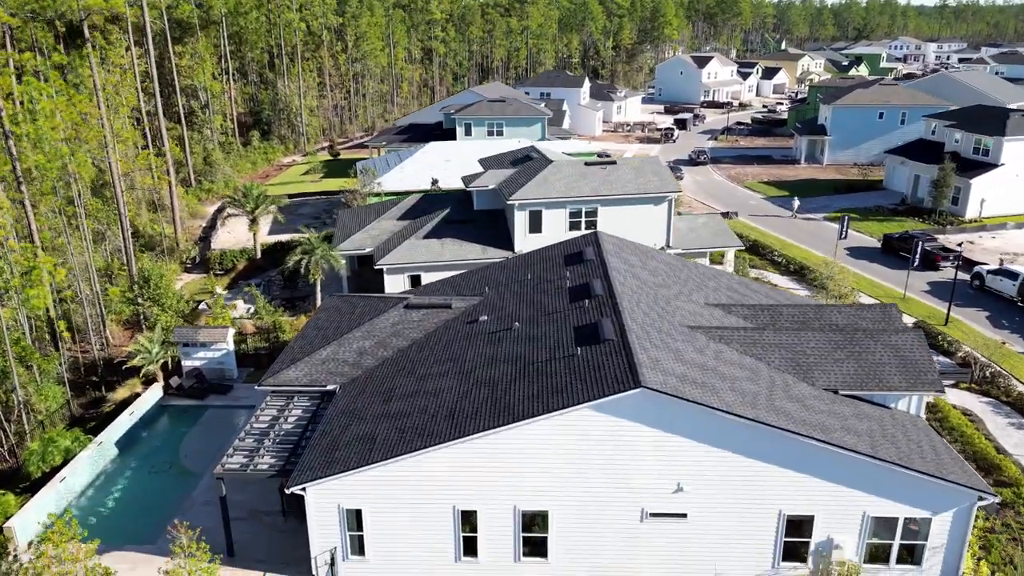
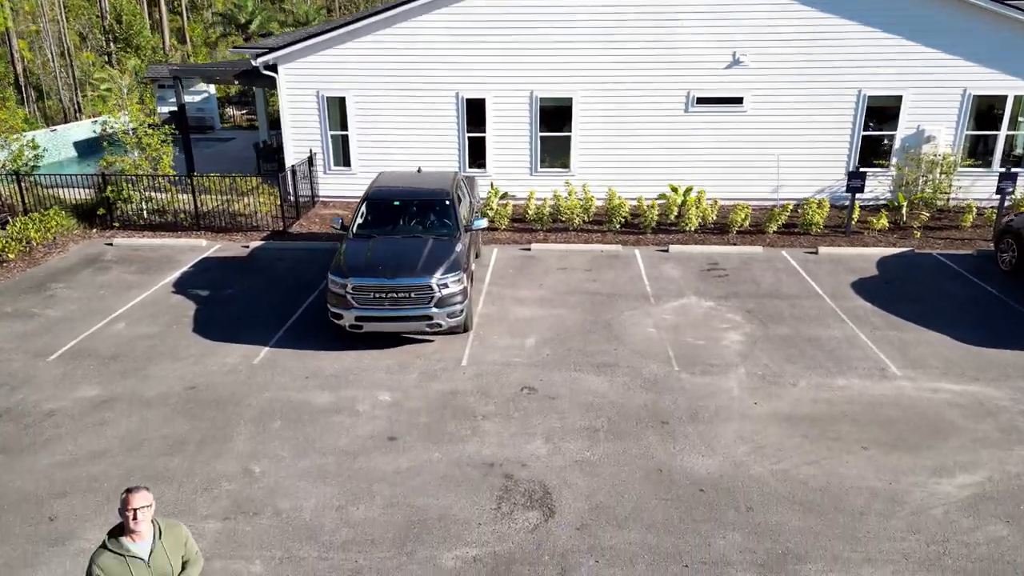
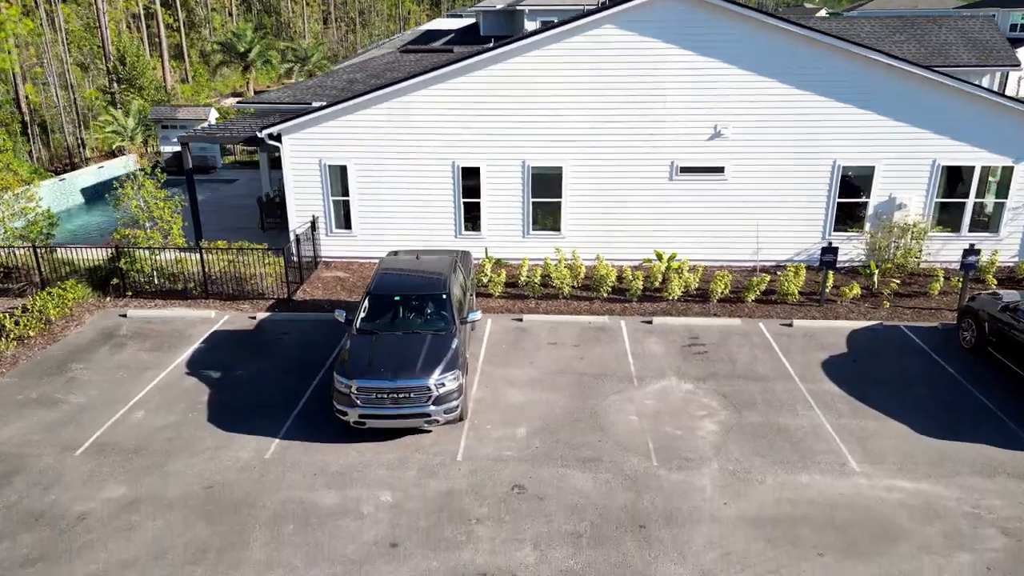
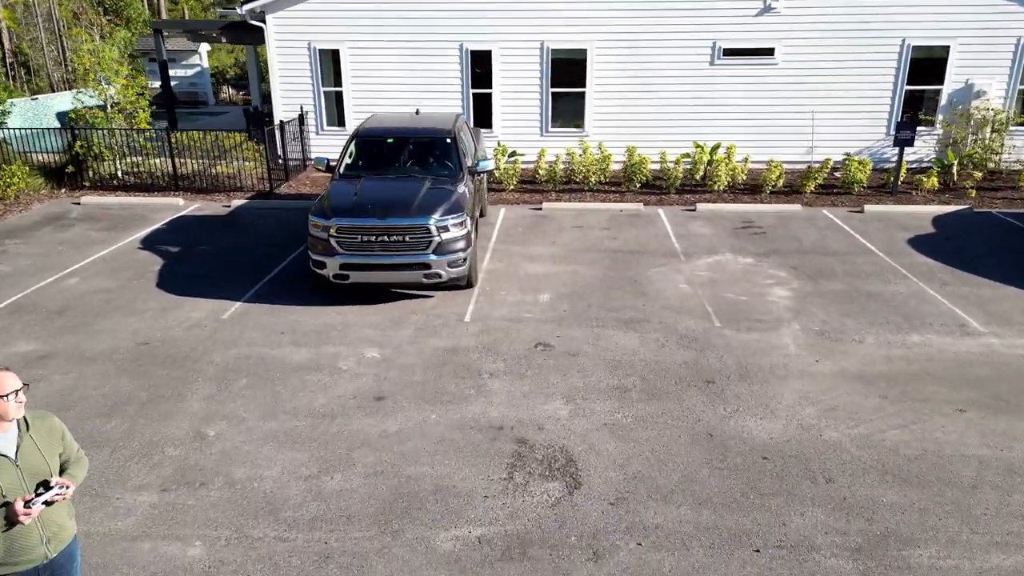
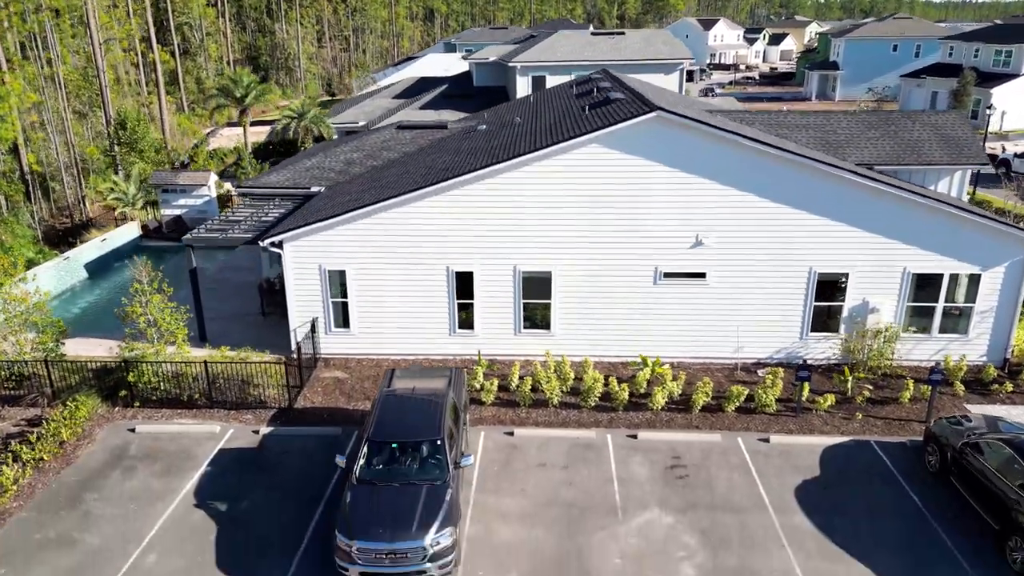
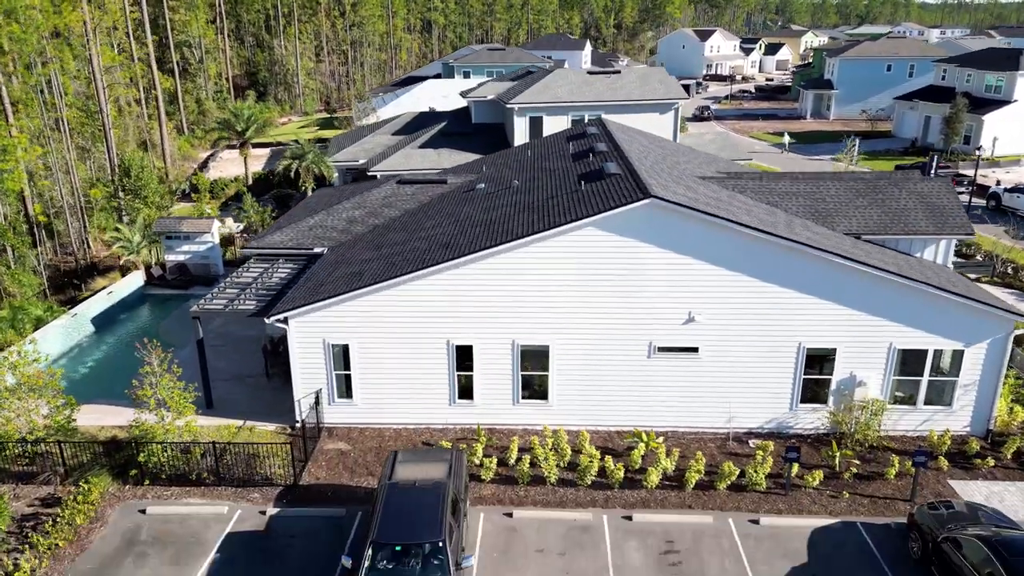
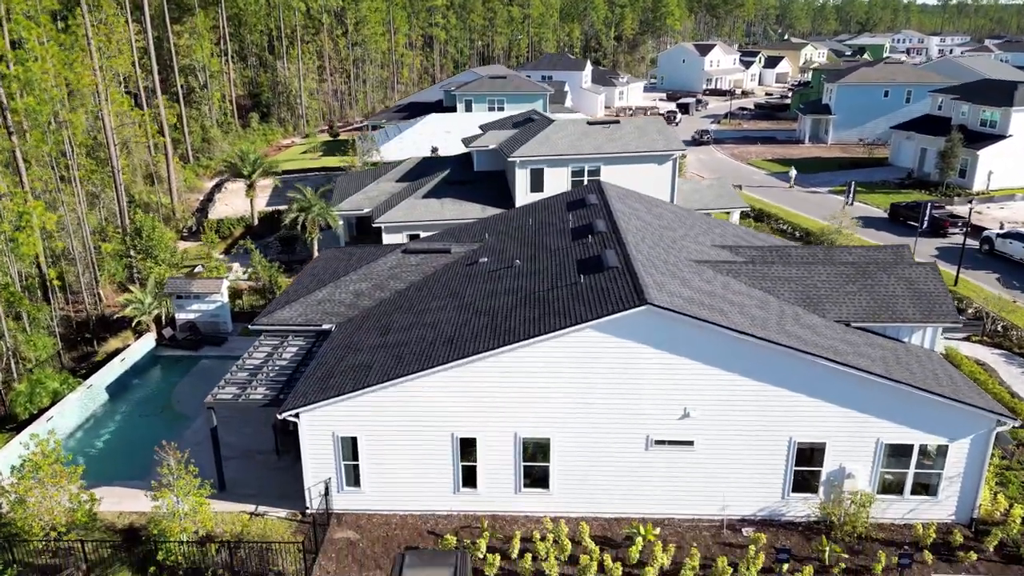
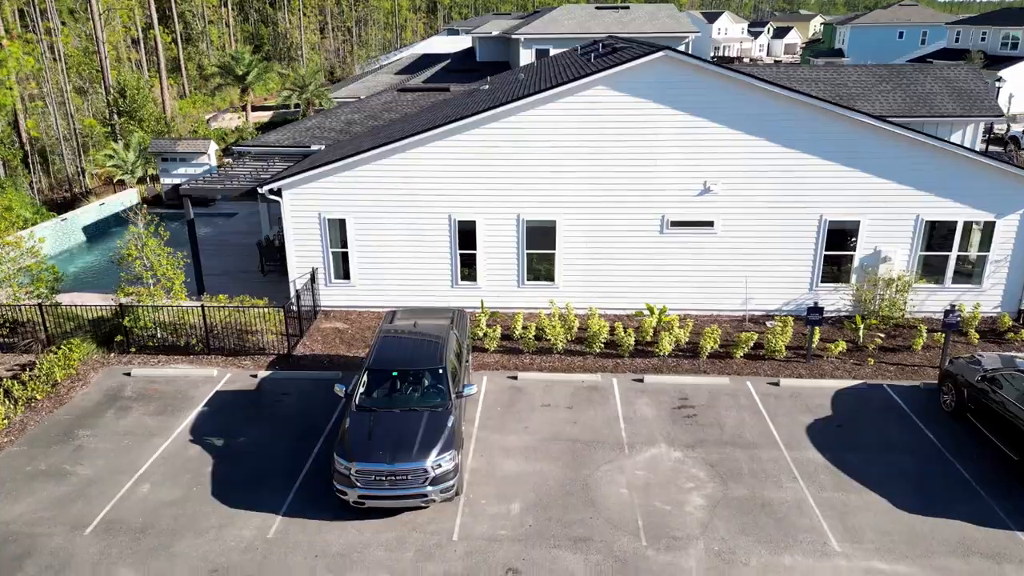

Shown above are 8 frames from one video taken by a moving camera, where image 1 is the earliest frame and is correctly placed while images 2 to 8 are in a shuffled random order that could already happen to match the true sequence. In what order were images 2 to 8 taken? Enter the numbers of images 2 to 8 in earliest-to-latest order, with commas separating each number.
7, 6, 5, 8, 3, 2, 4
